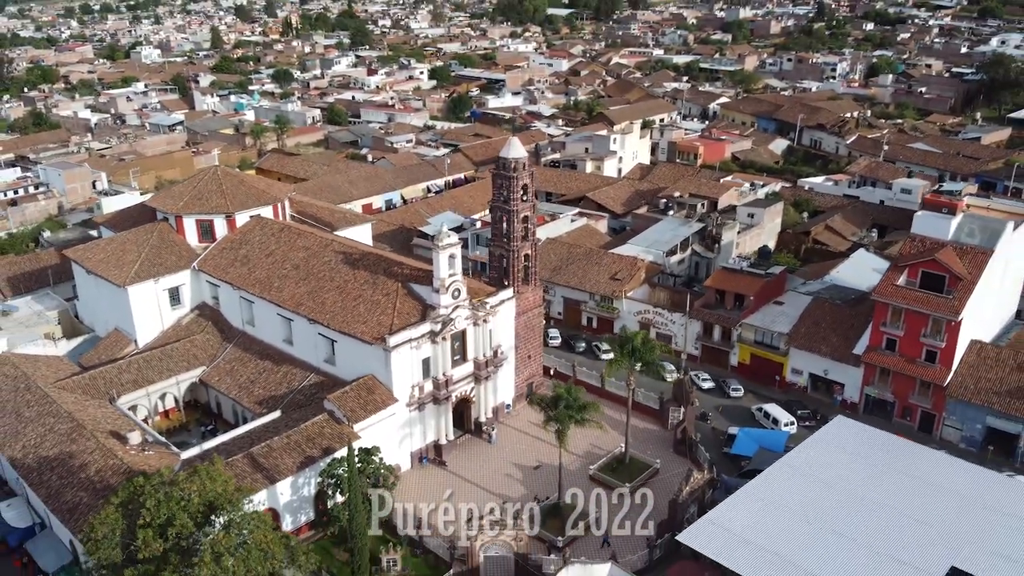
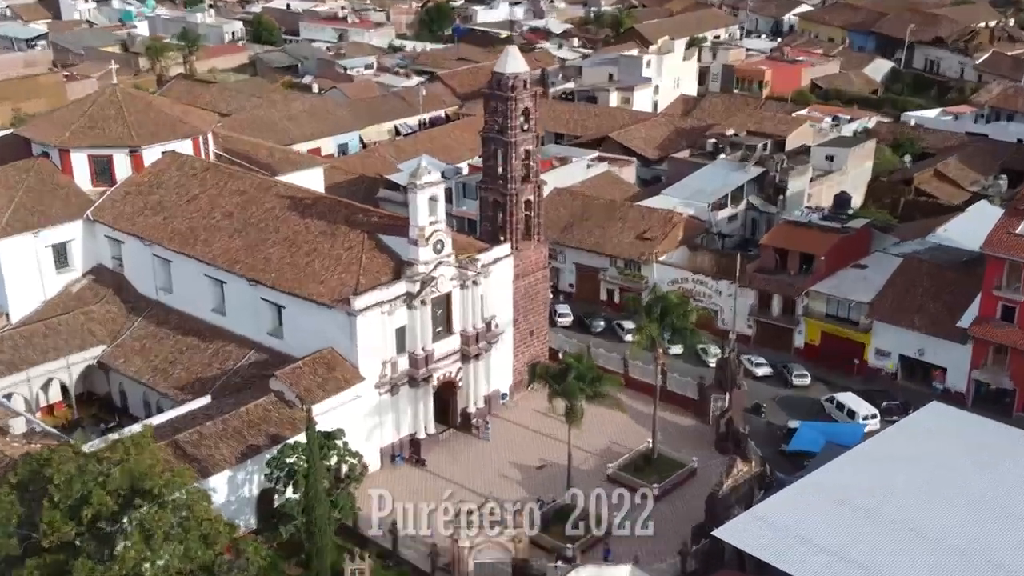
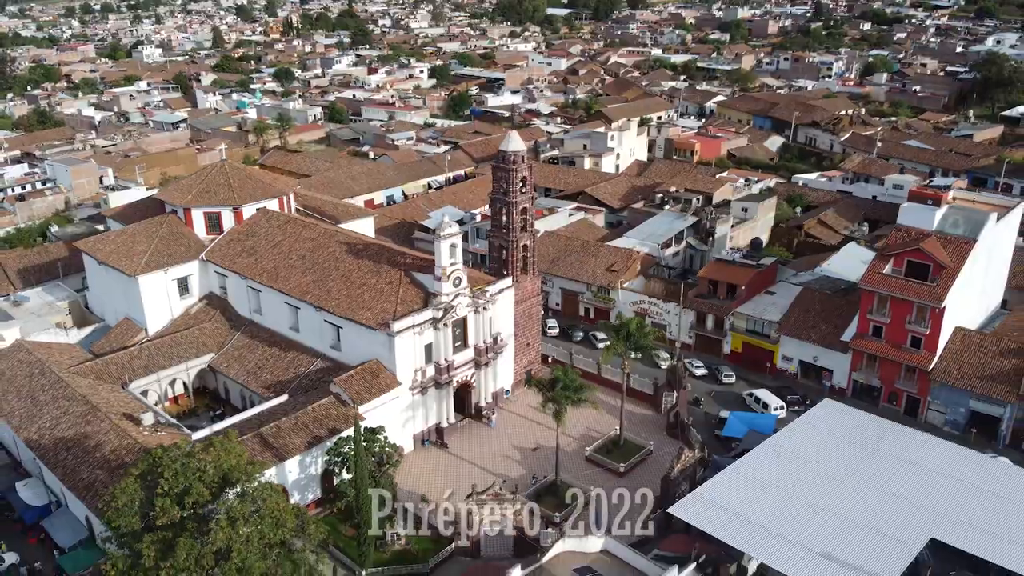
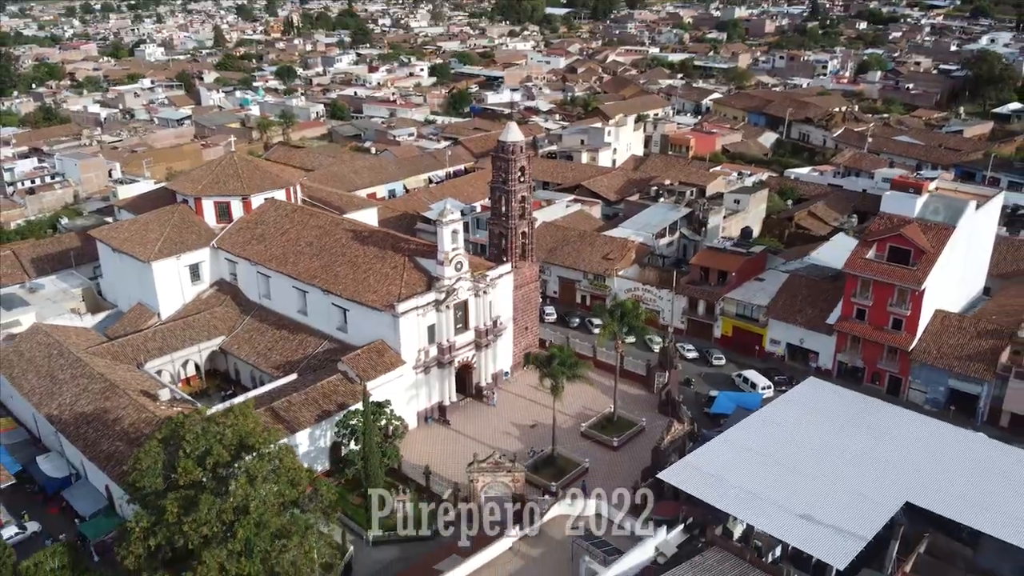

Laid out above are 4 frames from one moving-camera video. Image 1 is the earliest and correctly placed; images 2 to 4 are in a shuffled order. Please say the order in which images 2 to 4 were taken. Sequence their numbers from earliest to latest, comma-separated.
3, 4, 2
